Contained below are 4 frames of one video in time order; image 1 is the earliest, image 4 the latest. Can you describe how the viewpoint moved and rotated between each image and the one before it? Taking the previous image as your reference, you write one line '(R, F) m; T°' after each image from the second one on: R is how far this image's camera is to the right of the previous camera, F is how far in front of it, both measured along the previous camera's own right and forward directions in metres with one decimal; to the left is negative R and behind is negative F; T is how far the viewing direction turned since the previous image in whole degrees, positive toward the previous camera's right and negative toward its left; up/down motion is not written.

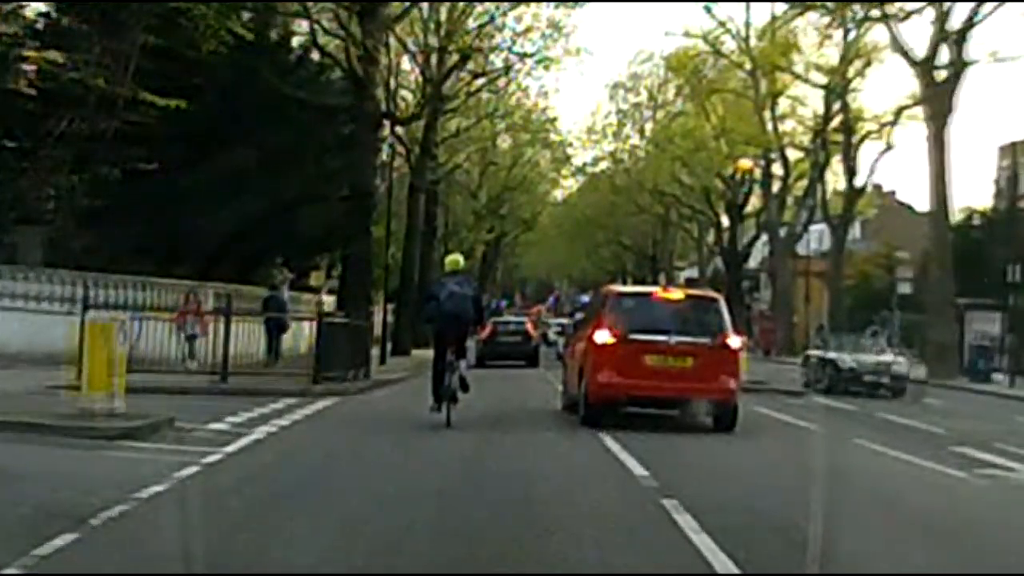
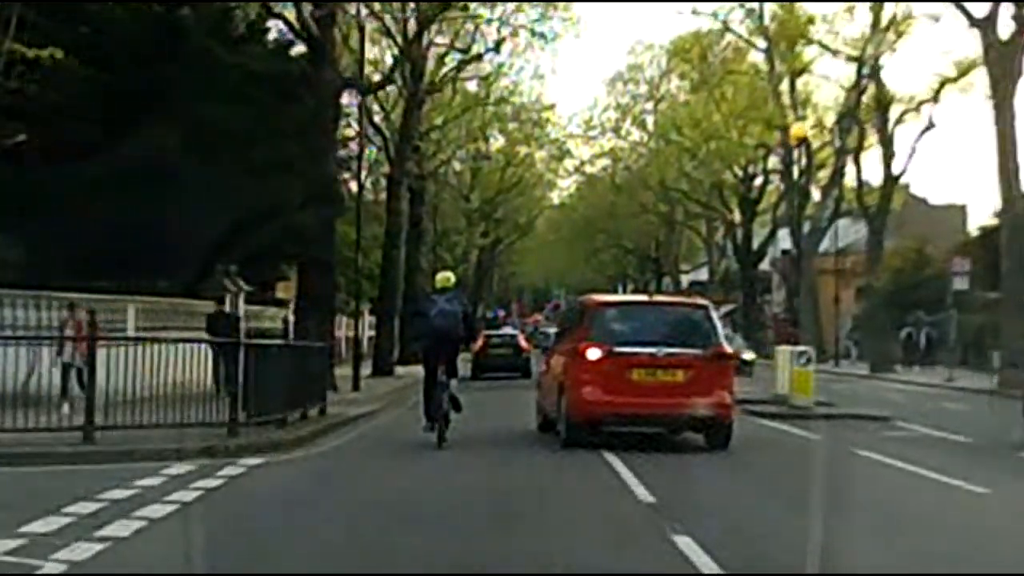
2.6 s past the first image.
(0.0, +4.3) m; 0°
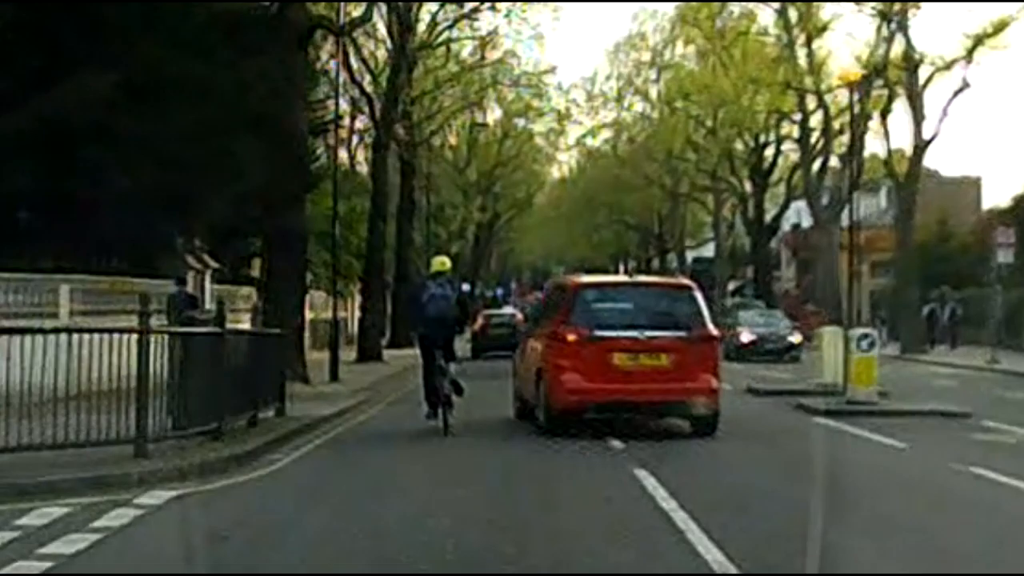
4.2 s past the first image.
(0.0, +2.6) m; 0°
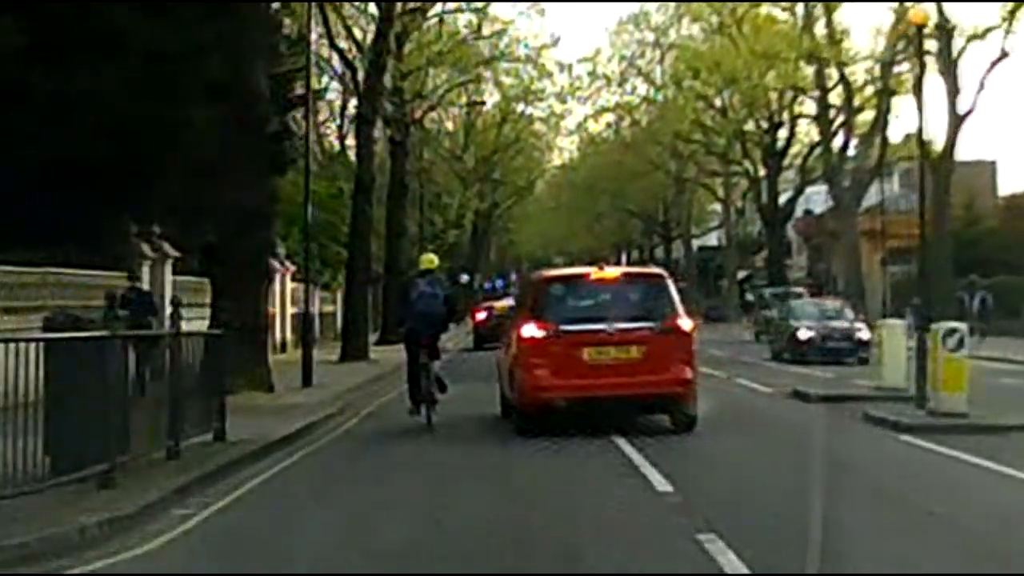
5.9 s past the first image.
(0.0, +2.5) m; 0°
